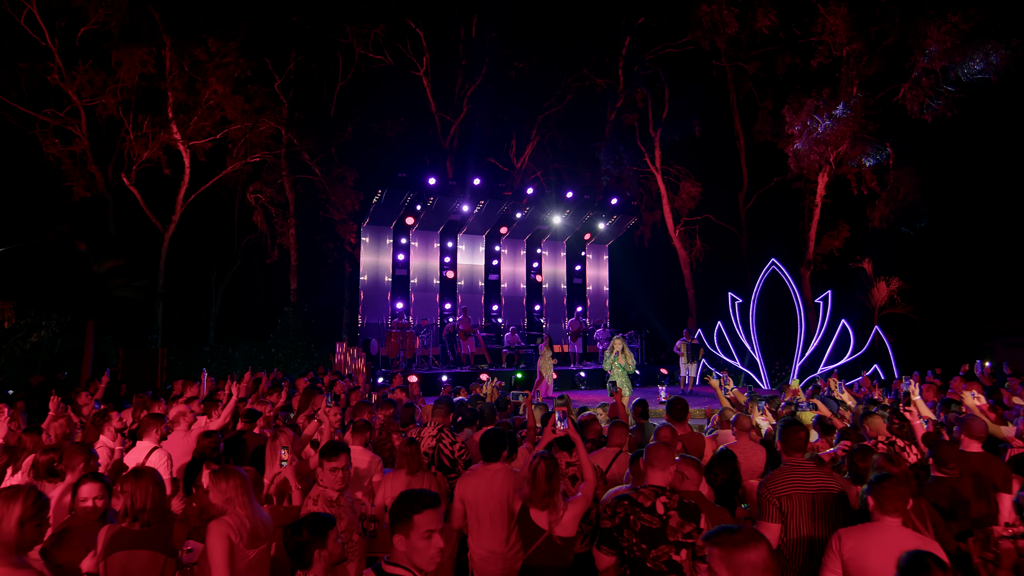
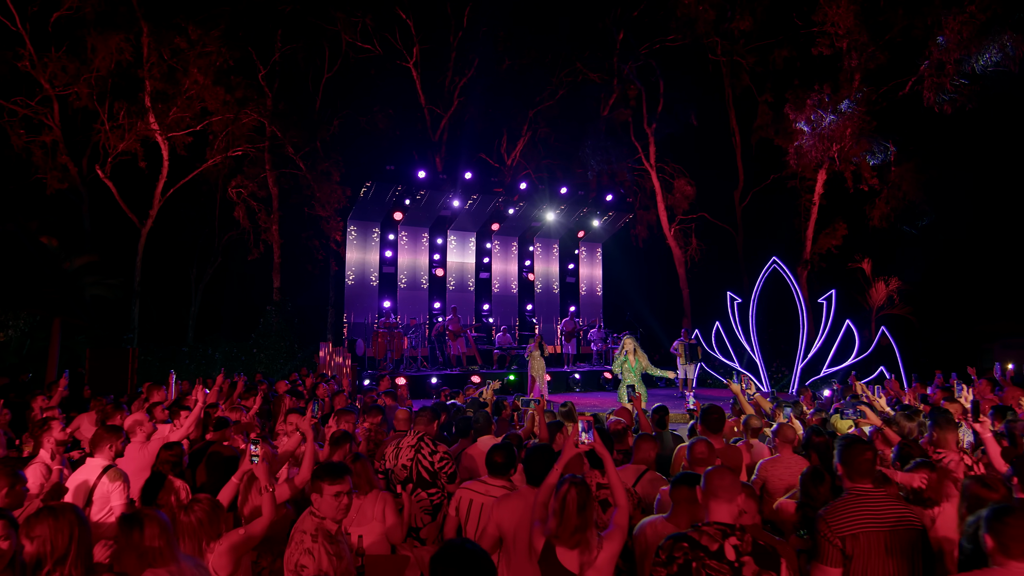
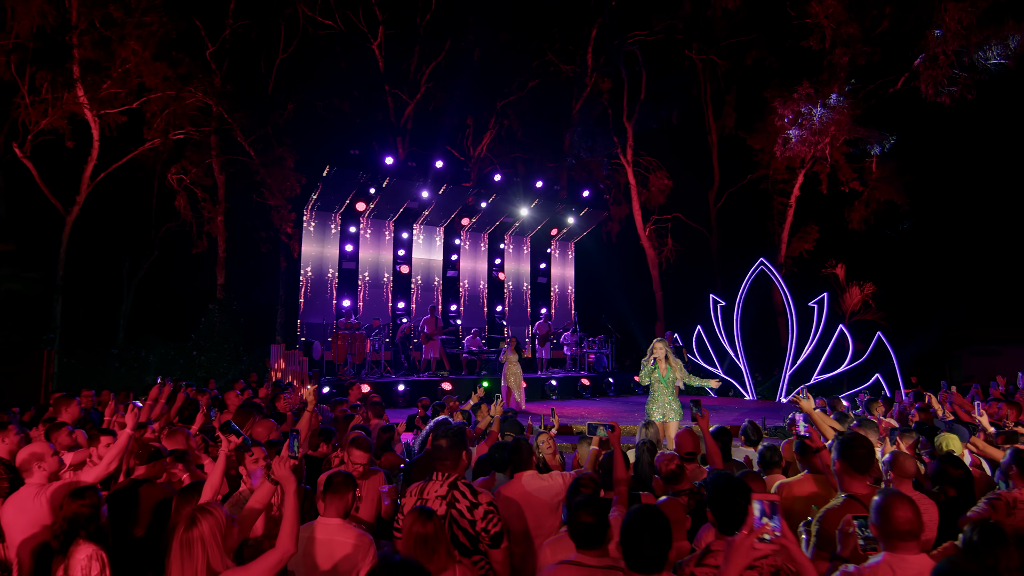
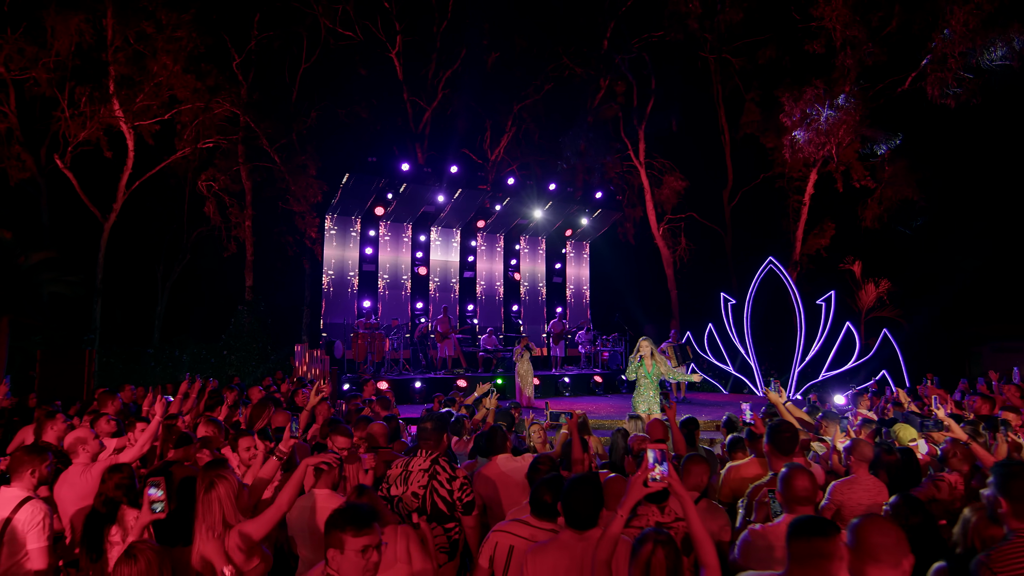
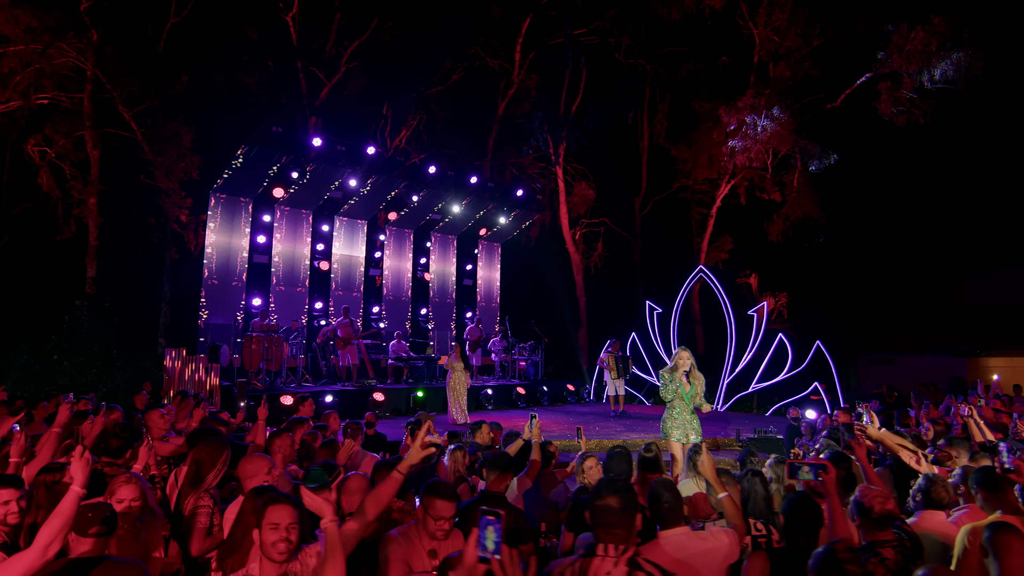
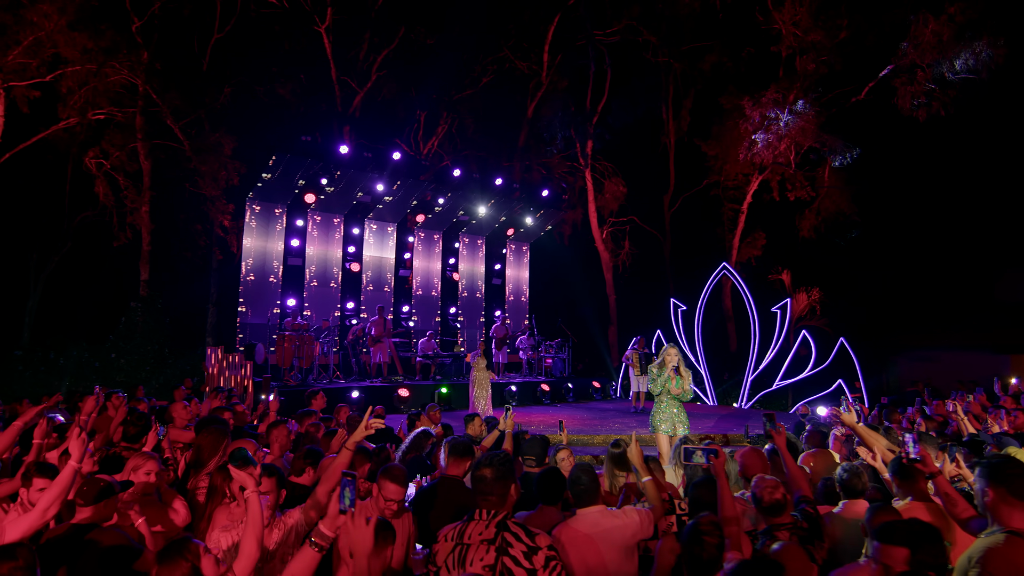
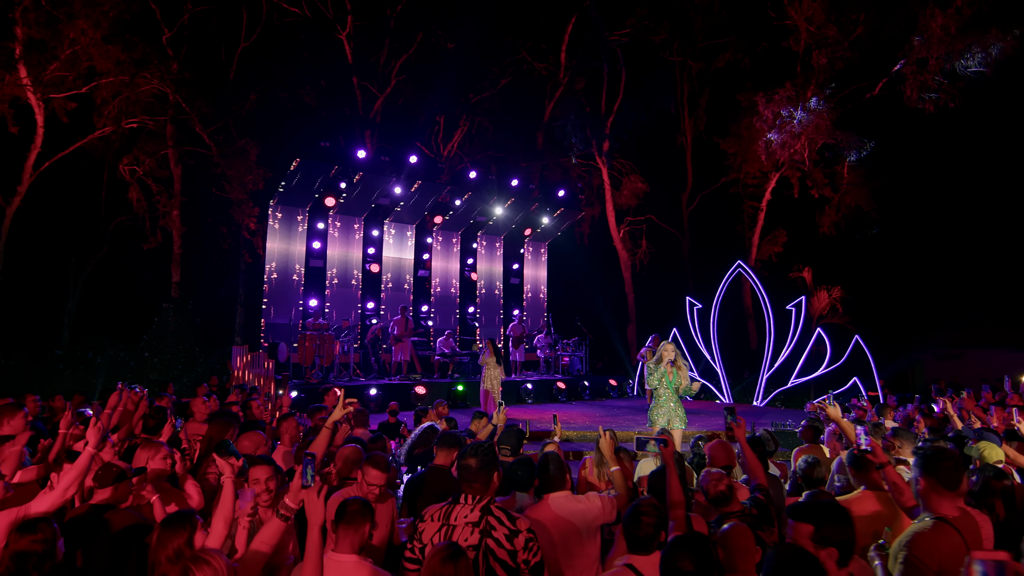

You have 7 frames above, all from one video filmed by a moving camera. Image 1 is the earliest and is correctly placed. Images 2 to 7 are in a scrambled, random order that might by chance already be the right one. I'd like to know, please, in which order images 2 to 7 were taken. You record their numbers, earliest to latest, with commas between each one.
2, 4, 3, 7, 6, 5
